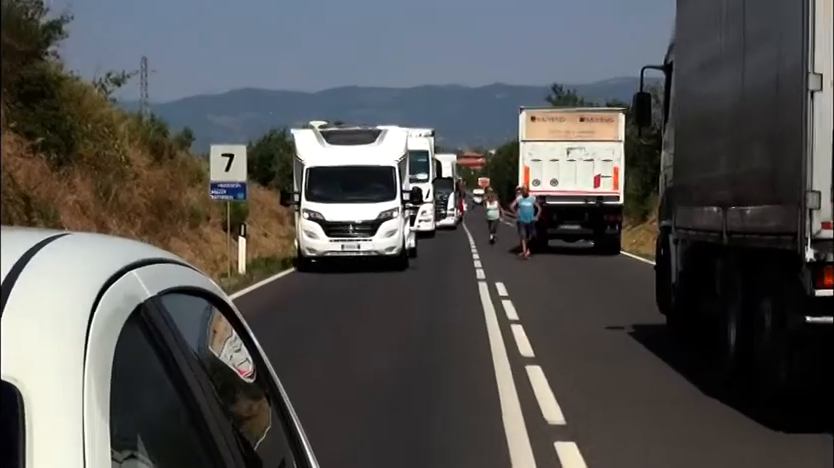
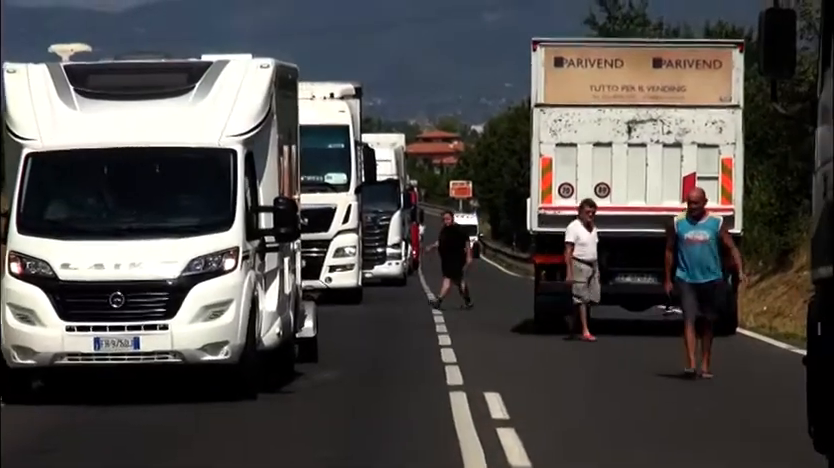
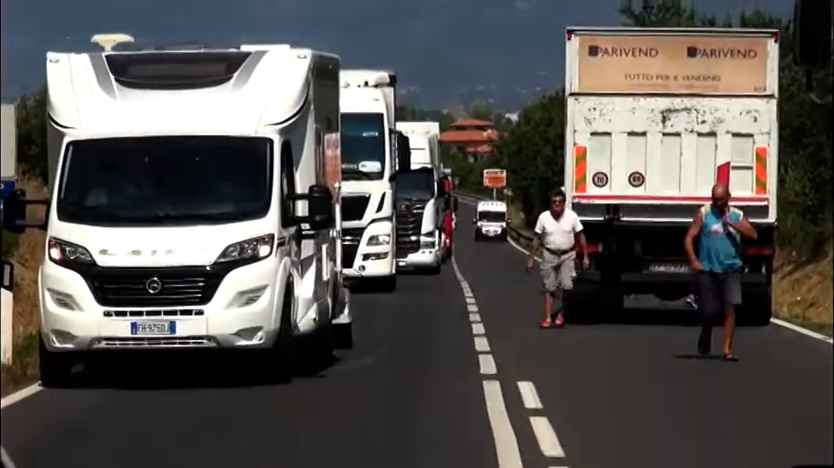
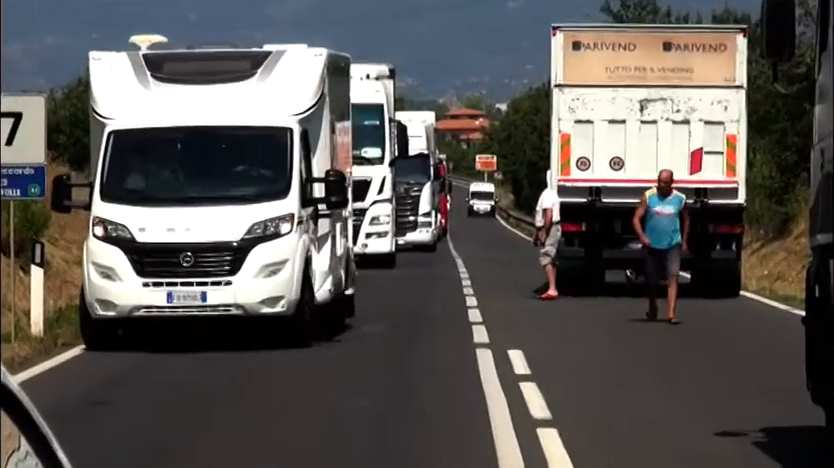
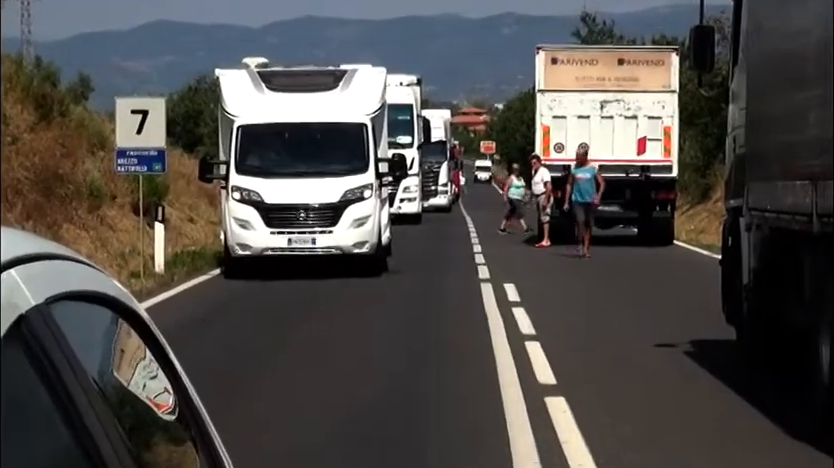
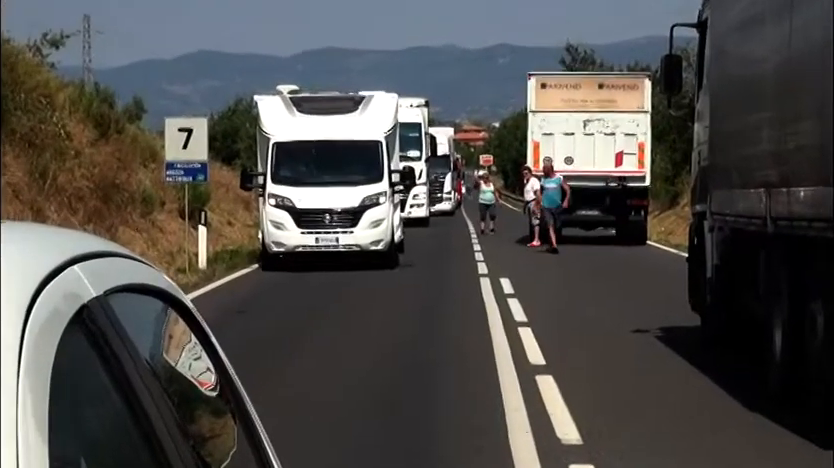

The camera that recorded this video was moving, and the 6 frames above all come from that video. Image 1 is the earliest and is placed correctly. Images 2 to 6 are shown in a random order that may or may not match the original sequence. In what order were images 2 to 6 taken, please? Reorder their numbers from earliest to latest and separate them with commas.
6, 5, 4, 3, 2
